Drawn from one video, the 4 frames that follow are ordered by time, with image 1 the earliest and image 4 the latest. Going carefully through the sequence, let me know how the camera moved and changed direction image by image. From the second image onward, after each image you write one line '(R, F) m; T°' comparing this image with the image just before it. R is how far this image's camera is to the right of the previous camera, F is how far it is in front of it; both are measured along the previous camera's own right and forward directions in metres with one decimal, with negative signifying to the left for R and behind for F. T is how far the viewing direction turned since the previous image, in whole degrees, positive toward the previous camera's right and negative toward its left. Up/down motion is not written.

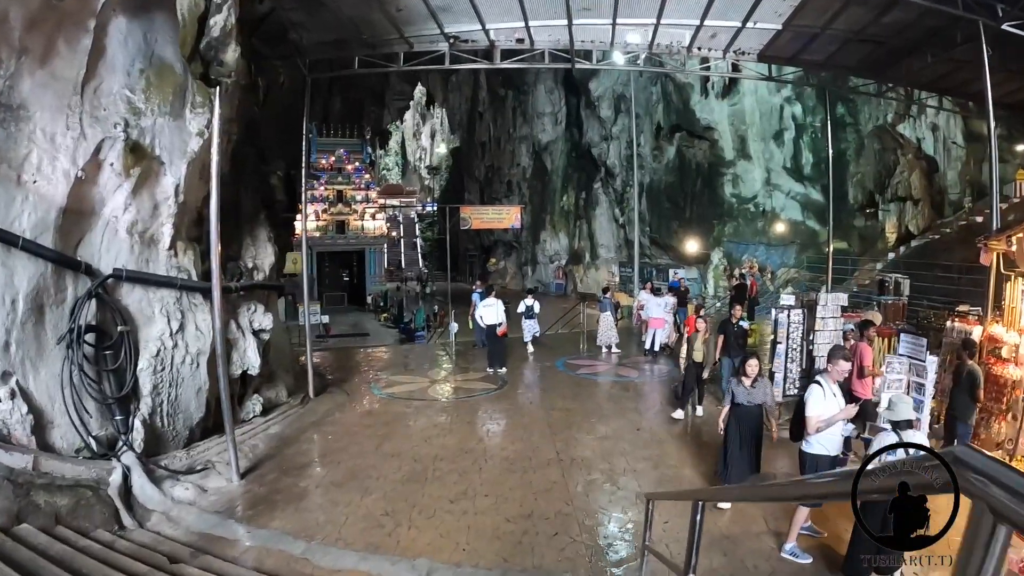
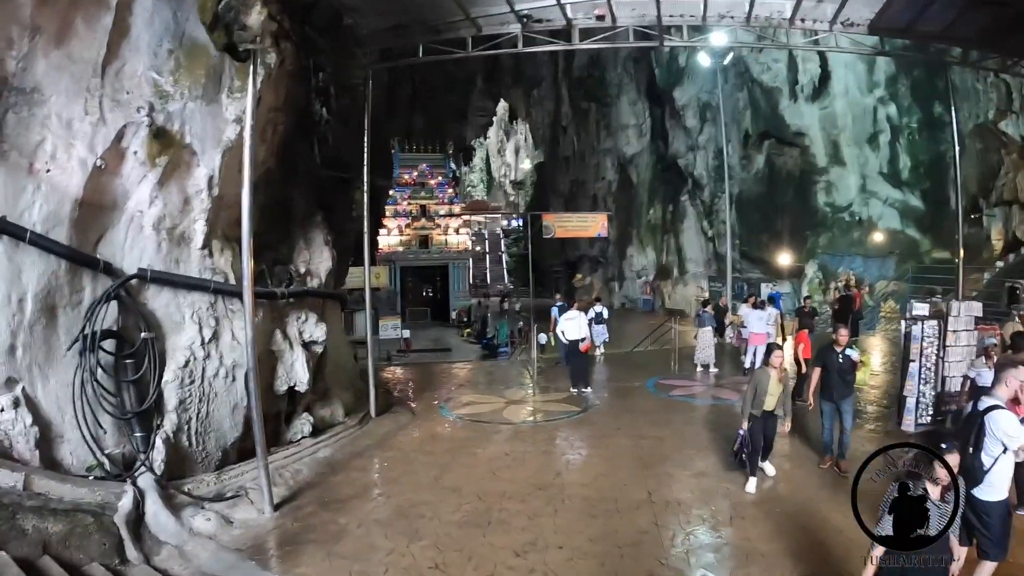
(+0.1, +1.2) m; -8°
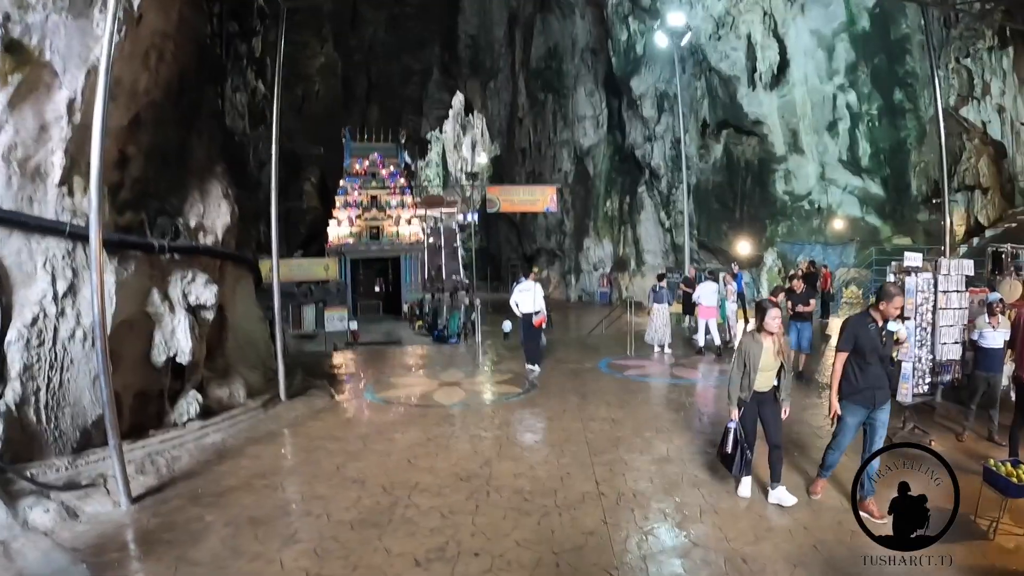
(+0.3, +1.2) m; +4°
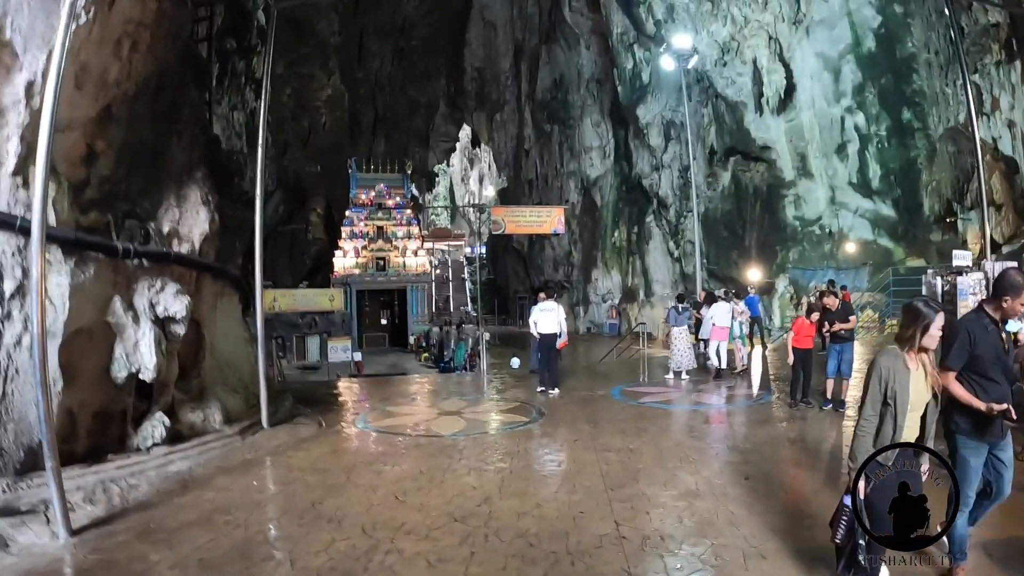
(0.0, +0.7) m; -1°
